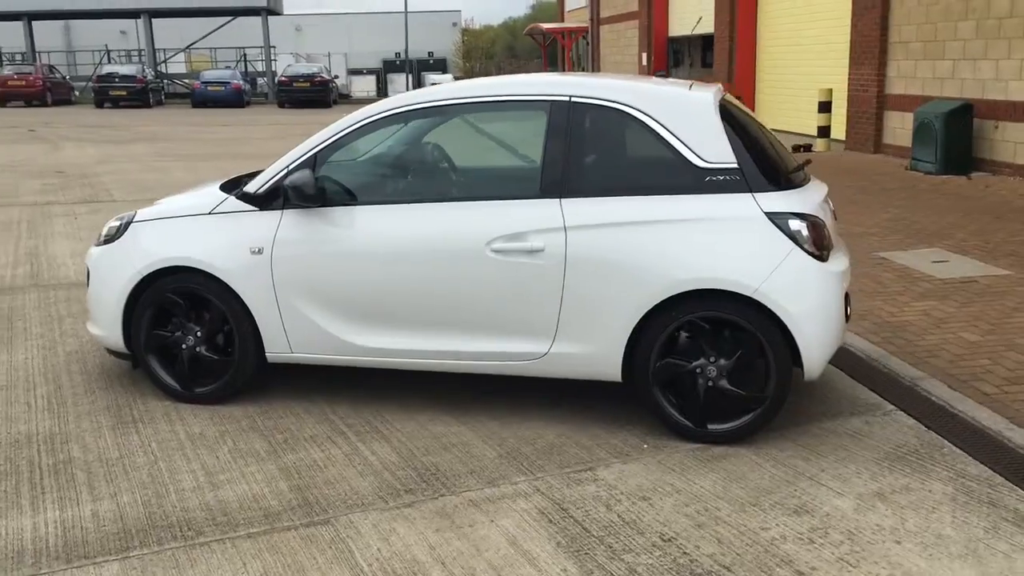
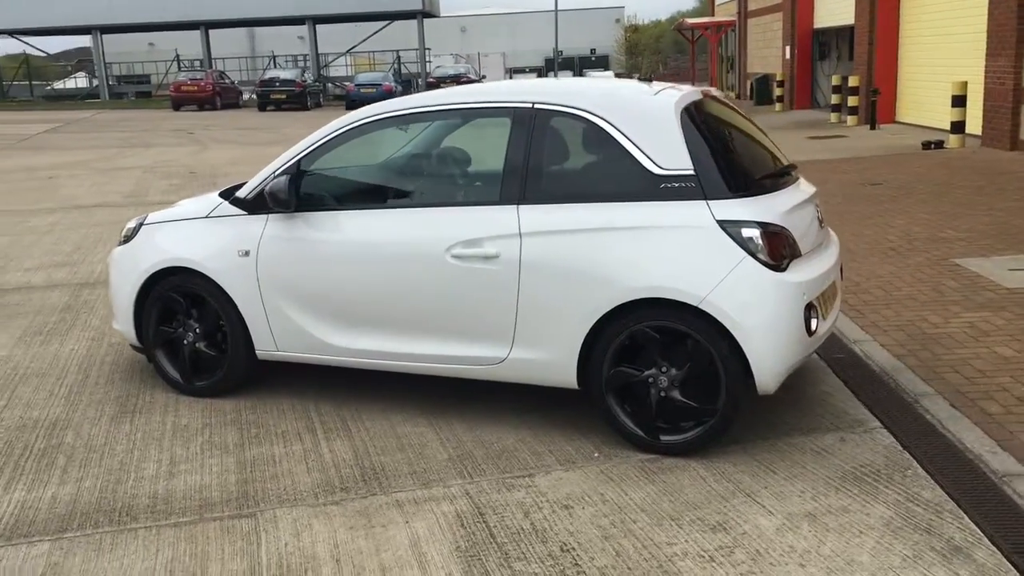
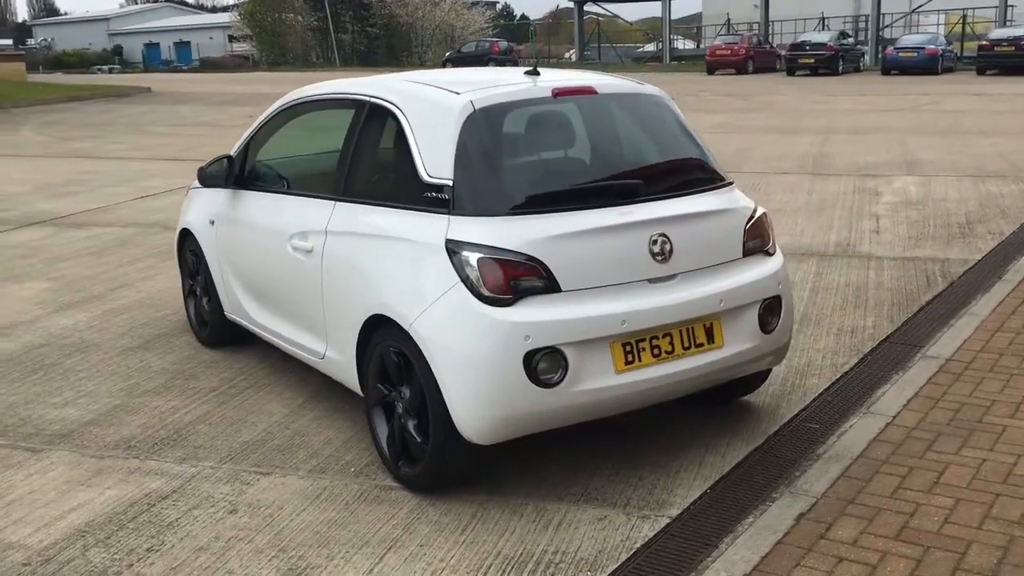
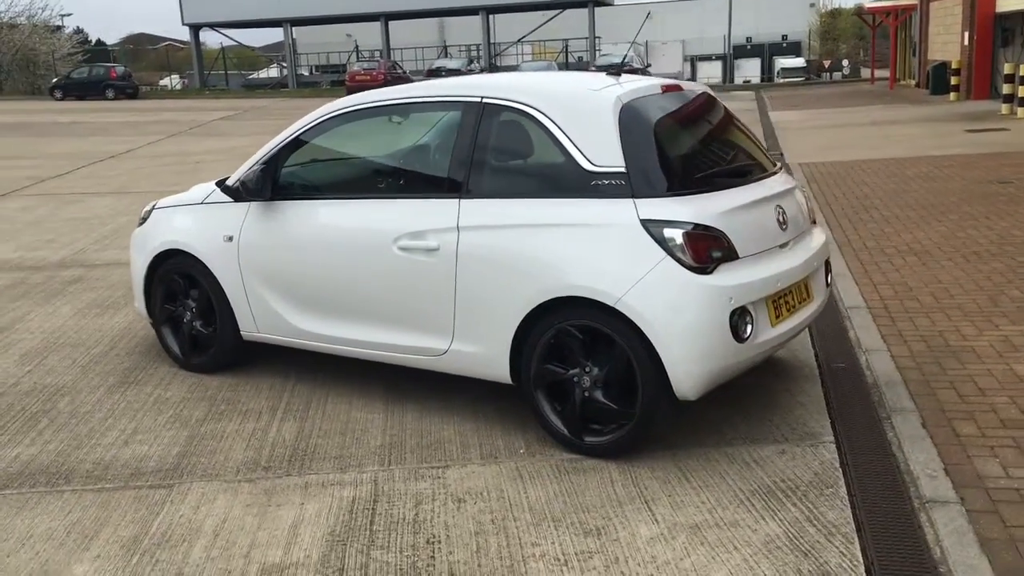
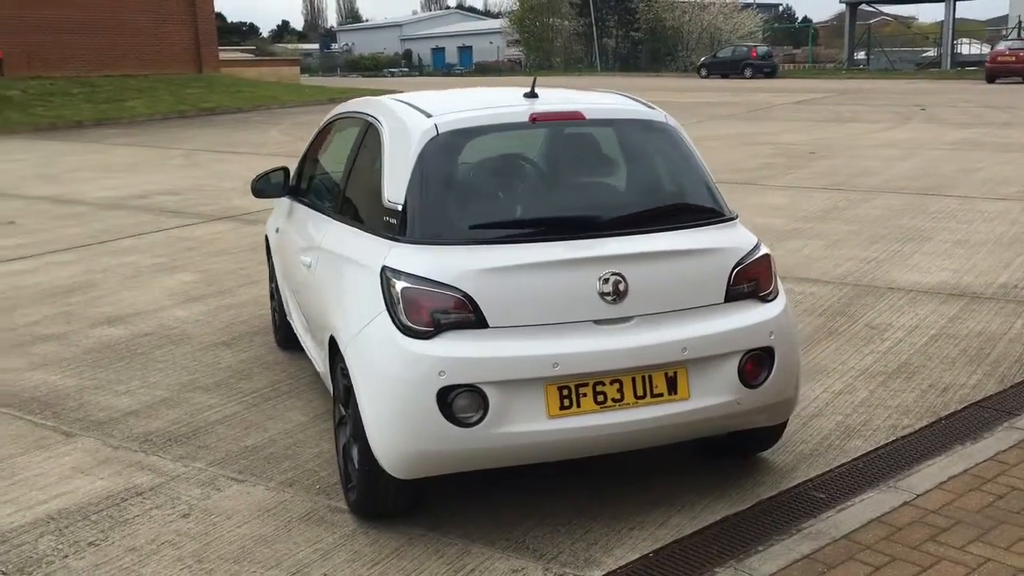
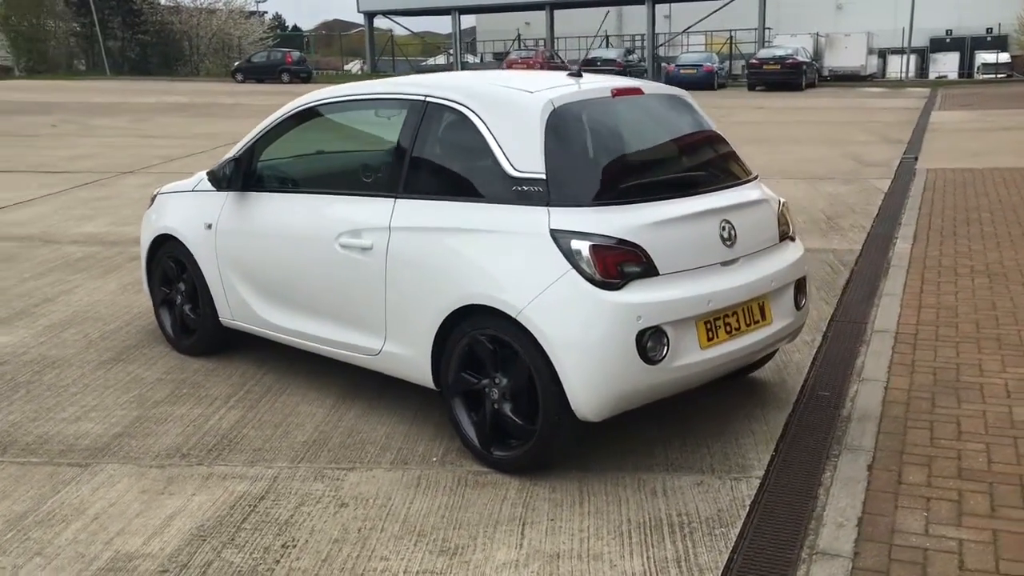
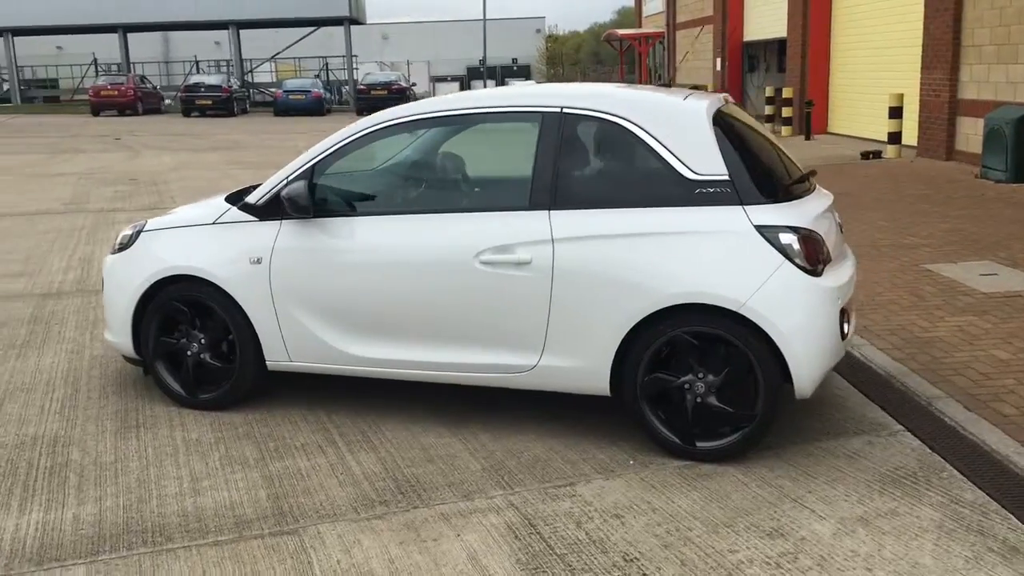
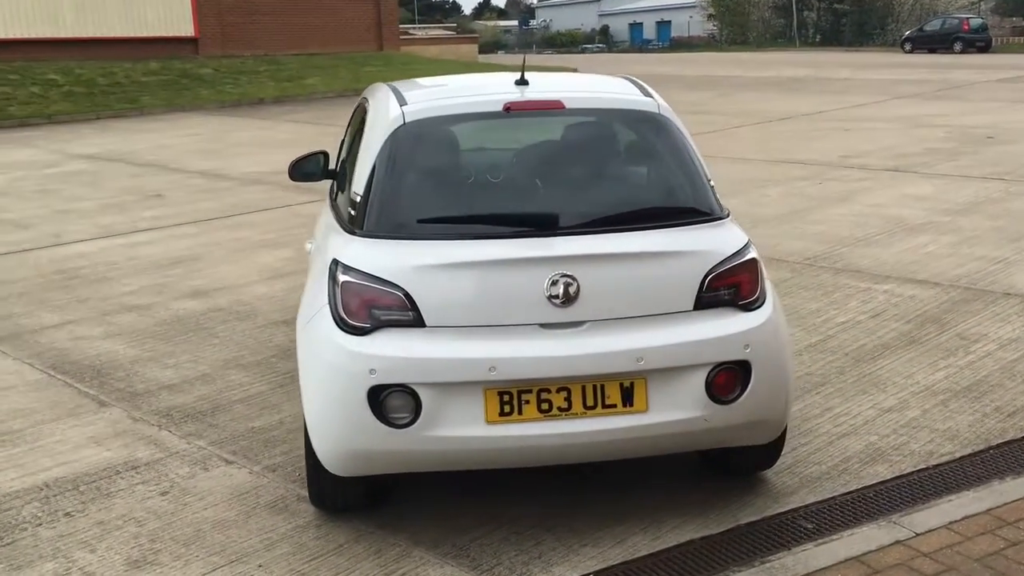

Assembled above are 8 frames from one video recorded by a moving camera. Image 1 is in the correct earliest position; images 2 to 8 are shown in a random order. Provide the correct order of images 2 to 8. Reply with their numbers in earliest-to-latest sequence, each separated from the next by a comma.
7, 2, 4, 6, 3, 5, 8
